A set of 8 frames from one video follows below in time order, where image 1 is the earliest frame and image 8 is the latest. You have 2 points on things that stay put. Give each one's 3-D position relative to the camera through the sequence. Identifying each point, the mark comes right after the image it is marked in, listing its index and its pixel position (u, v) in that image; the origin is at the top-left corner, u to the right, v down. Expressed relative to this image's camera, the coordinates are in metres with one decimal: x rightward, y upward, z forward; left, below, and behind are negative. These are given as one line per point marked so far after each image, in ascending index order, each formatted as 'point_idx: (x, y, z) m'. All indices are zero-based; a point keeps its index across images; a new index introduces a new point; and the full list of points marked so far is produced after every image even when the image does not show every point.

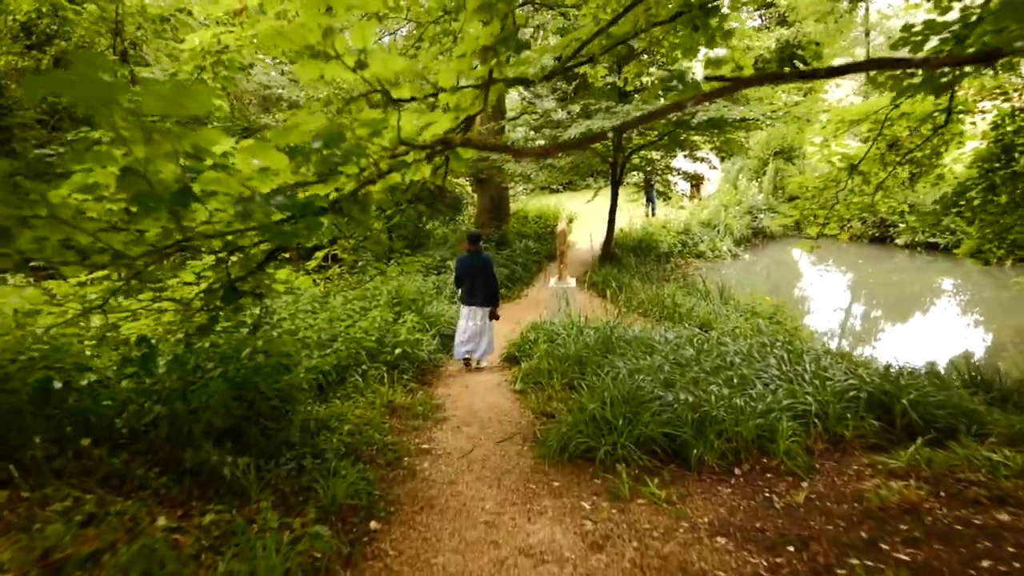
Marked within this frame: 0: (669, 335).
0: (+1.5, -0.4, +6.6) m
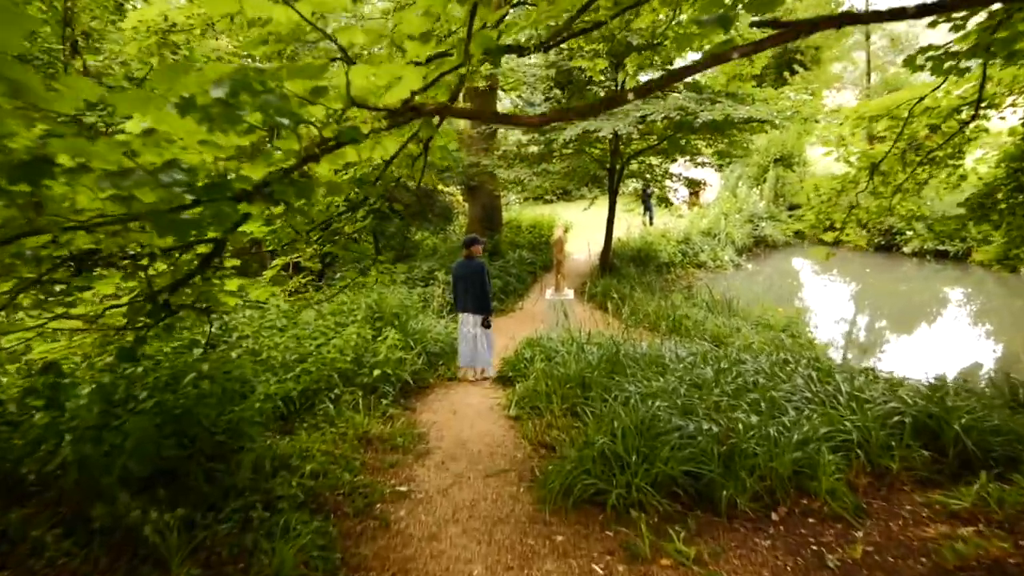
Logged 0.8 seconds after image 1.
0: (+1.4, -0.5, +6.0) m
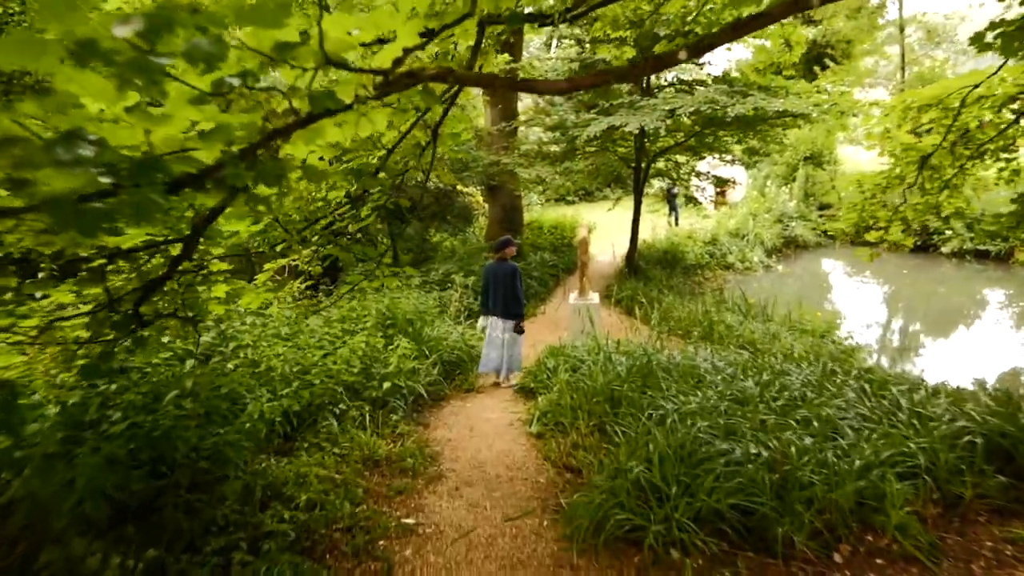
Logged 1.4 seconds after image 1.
0: (+1.6, -0.6, +5.5) m
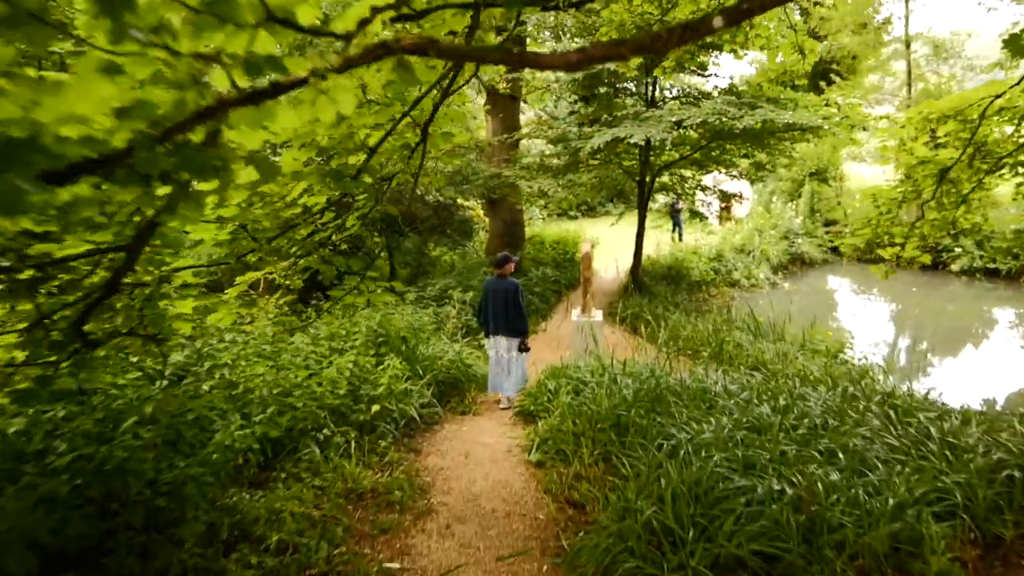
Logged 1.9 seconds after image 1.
0: (+1.6, -0.7, +5.1) m
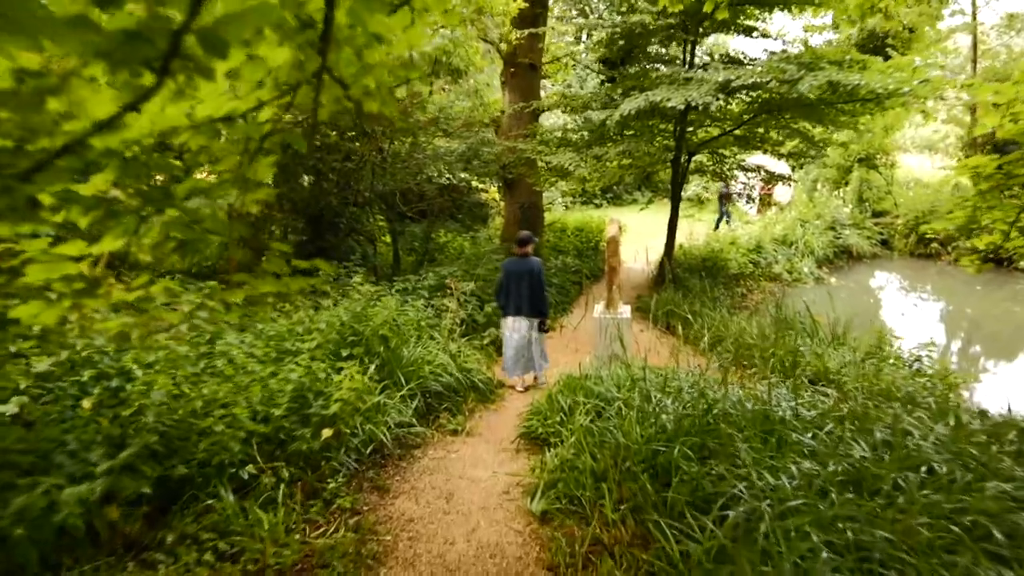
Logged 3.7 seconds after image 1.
0: (+1.6, -0.7, +3.9) m
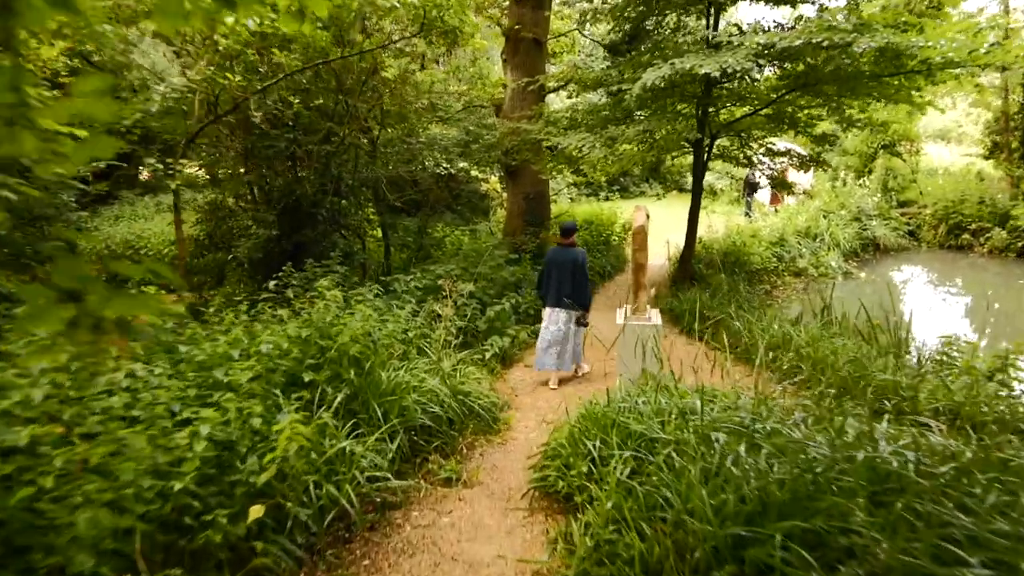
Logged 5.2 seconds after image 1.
0: (+1.6, -0.7, +2.8) m
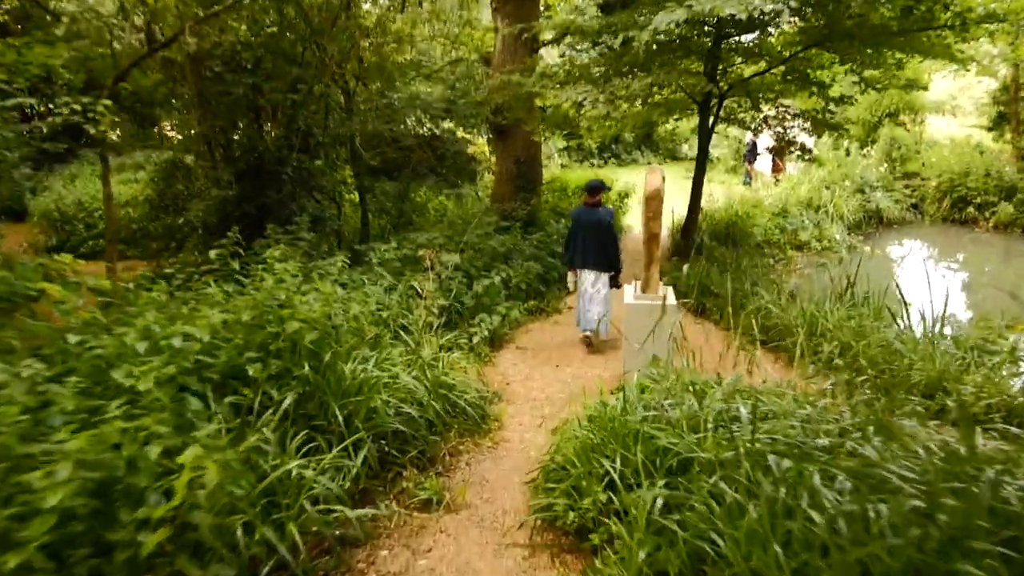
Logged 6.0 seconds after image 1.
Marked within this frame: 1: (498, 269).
0: (+1.6, -0.6, +2.2) m
1: (-0.1, +0.2, +6.3) m
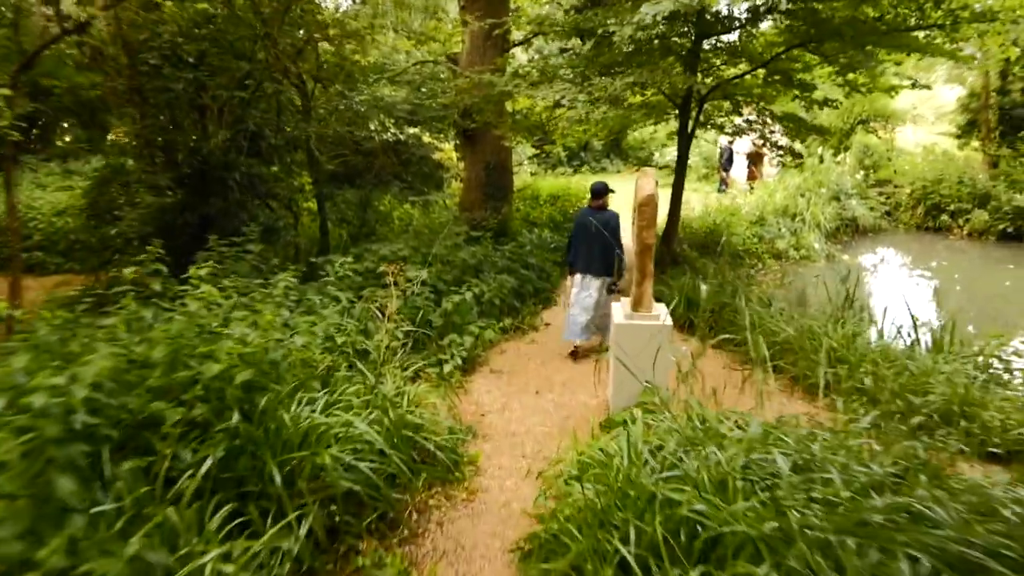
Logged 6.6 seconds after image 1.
0: (+1.6, -0.7, +1.7) m
1: (-0.3, 0.0, +5.7) m
